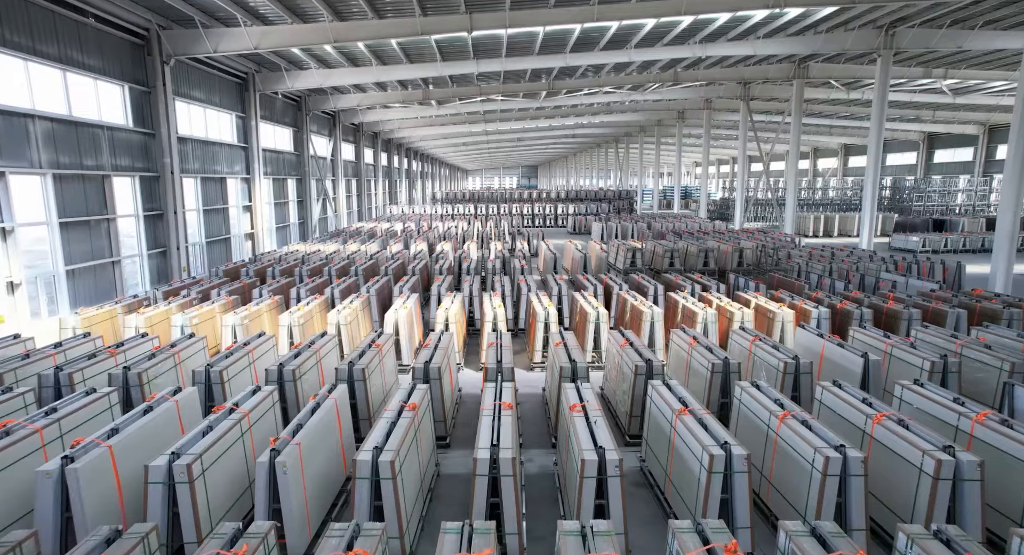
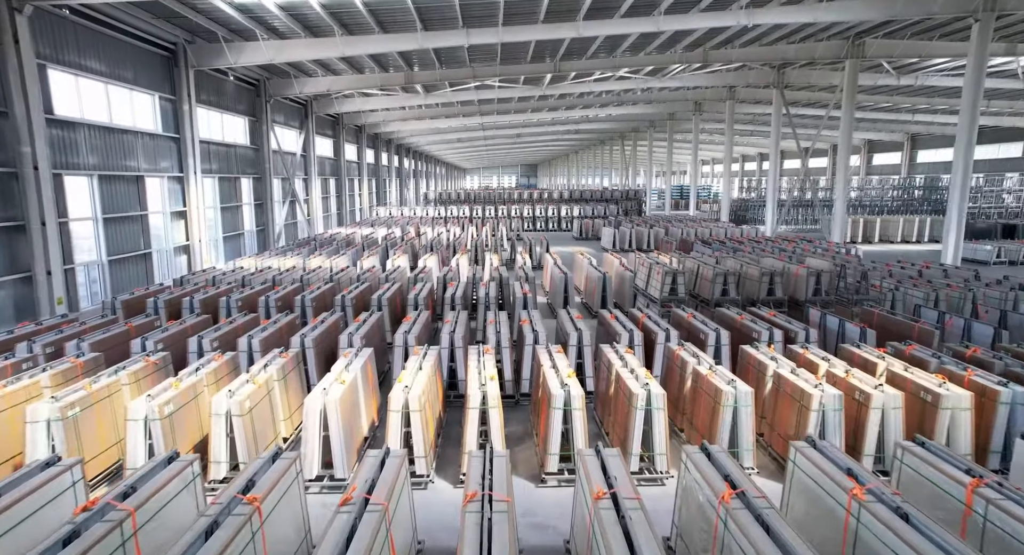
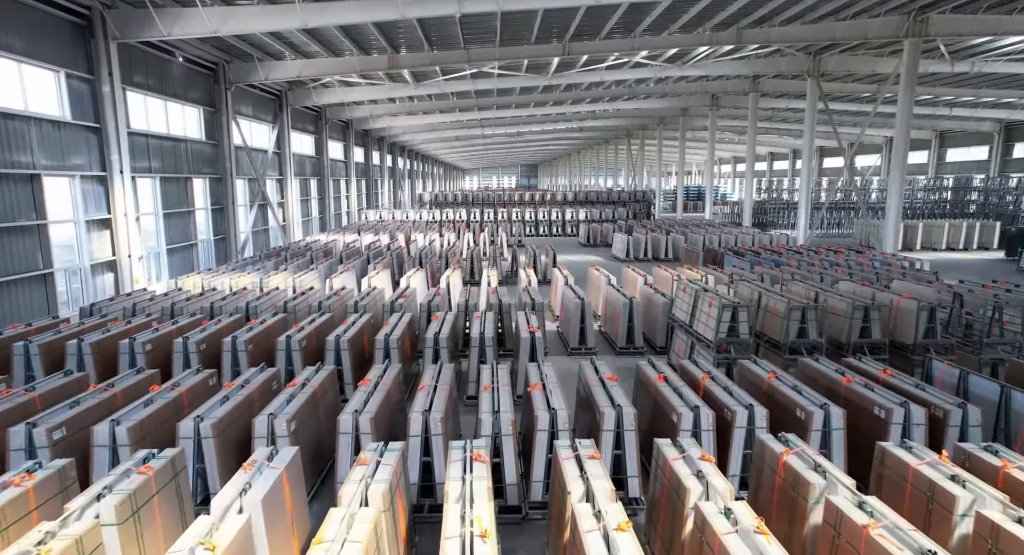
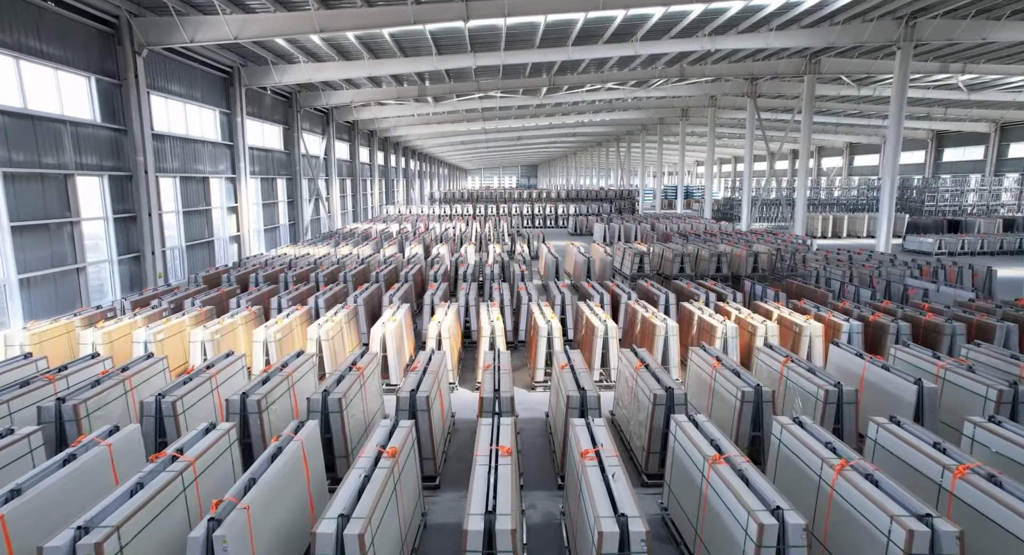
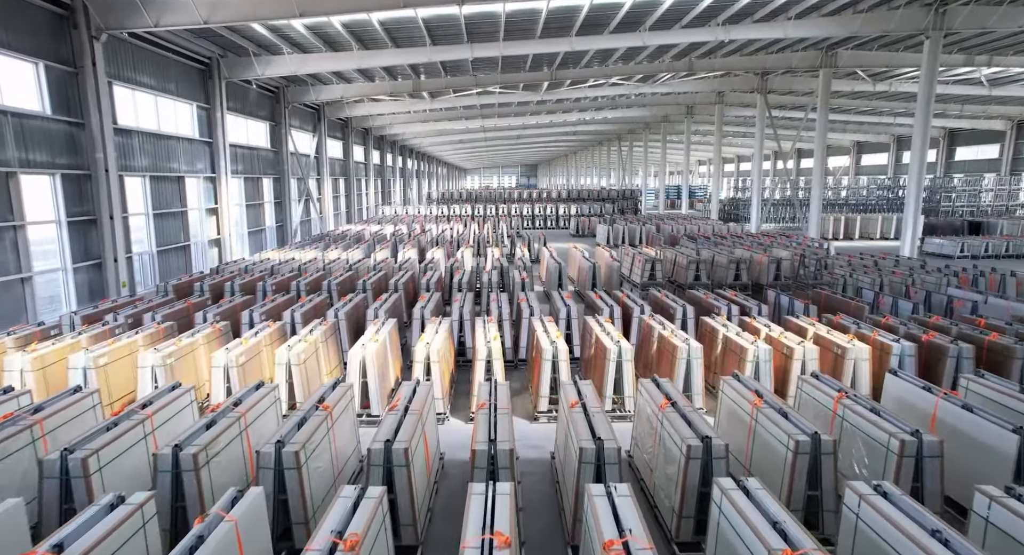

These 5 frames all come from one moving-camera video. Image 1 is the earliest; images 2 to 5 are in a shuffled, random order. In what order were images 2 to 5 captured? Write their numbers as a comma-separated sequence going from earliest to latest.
4, 5, 2, 3
